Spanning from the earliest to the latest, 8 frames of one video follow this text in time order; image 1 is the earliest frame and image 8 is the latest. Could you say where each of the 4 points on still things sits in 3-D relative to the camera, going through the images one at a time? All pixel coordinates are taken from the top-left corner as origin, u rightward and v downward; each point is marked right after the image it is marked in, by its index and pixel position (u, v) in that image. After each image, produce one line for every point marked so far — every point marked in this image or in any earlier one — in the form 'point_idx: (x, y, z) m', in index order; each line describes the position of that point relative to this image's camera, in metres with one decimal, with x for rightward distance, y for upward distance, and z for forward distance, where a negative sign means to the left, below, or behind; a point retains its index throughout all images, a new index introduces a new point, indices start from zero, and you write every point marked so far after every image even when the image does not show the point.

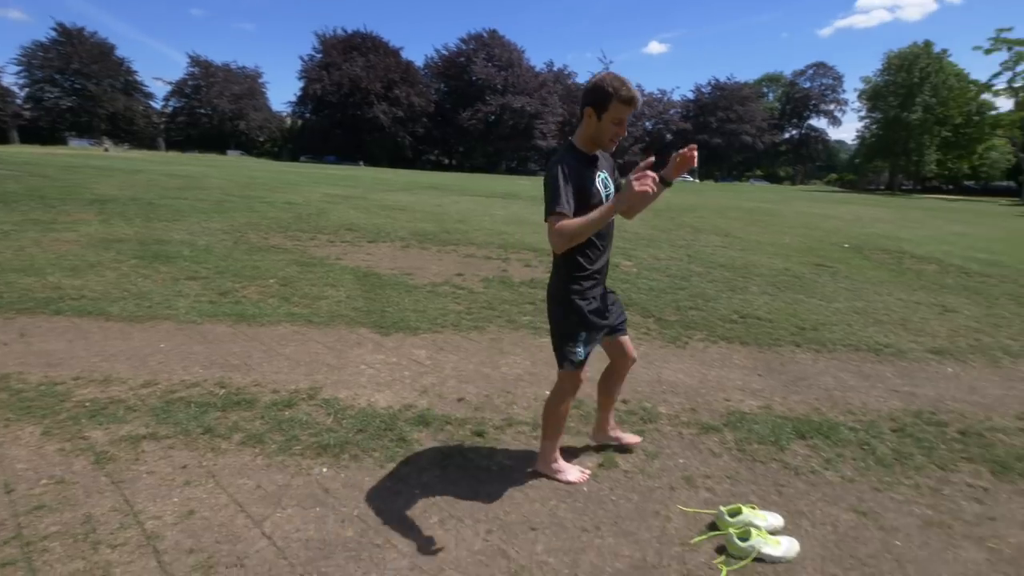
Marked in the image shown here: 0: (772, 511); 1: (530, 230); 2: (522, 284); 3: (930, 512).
0: (+1.6, -1.3, +2.8) m
1: (+0.7, +1.0, +9.0) m
2: (+0.3, 0.0, +6.1) m
3: (+2.7, -1.4, +3.1) m
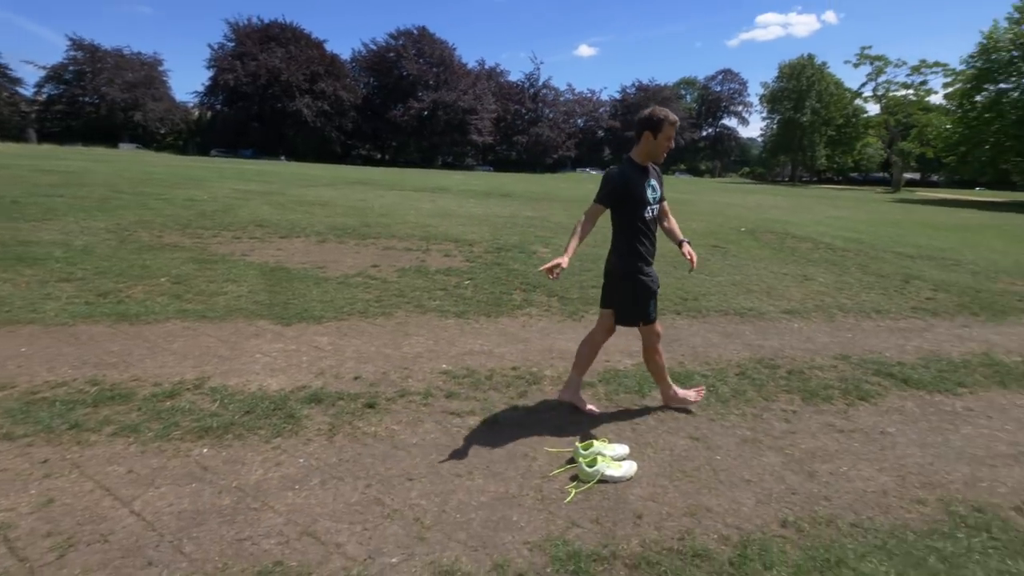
0: (+0.8, -1.1, +3.4) m
1: (-1.2, +1.3, +9.3) m
2: (-1.1, +0.2, +6.4) m
3: (+1.9, -1.1, +3.8) m
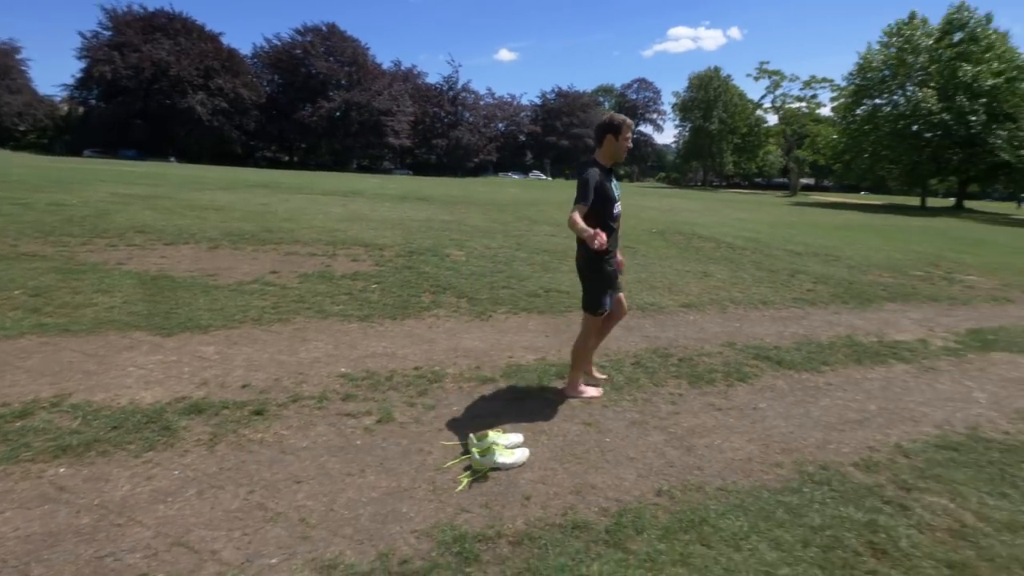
0: (0.0, -1.1, +3.5) m
1: (-2.8, +1.2, +9.2) m
2: (-2.2, +0.1, +6.2) m
3: (+1.1, -1.1, +4.1) m
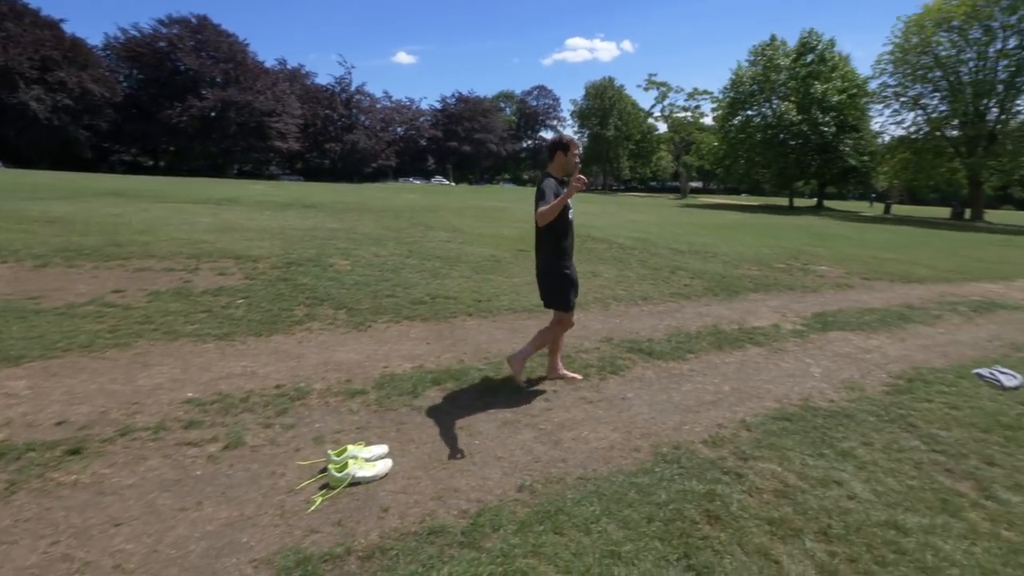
0: (-0.9, -1.1, +3.5) m
1: (-4.9, +0.9, +8.5) m
2: (-3.7, -0.1, +5.7) m
3: (0.0, -1.1, +4.2) m
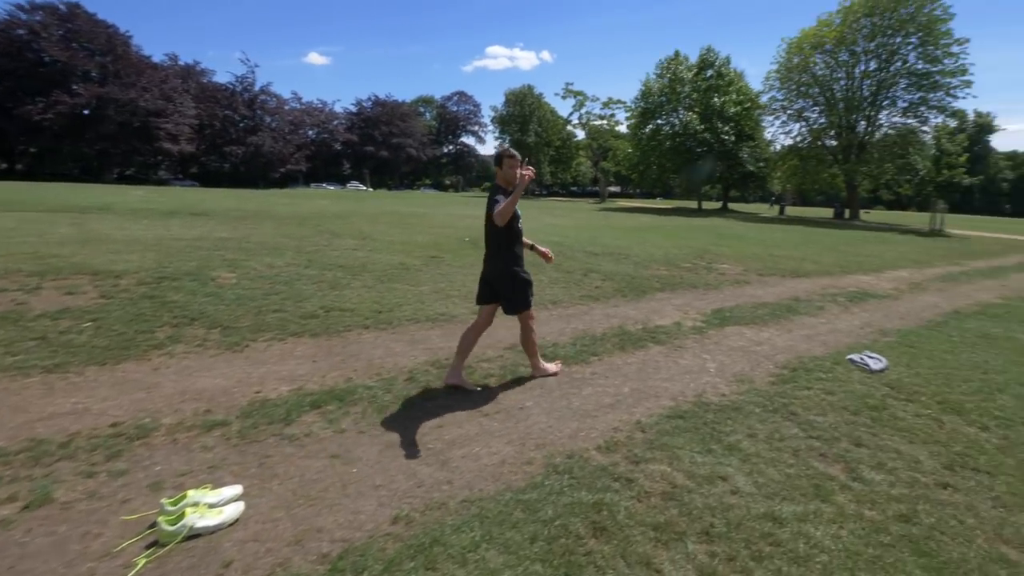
0: (-1.7, -1.3, +3.1) m
1: (-6.4, +0.6, +7.5) m
2: (-4.9, -0.3, +4.9) m
3: (-0.9, -1.2, +4.0) m
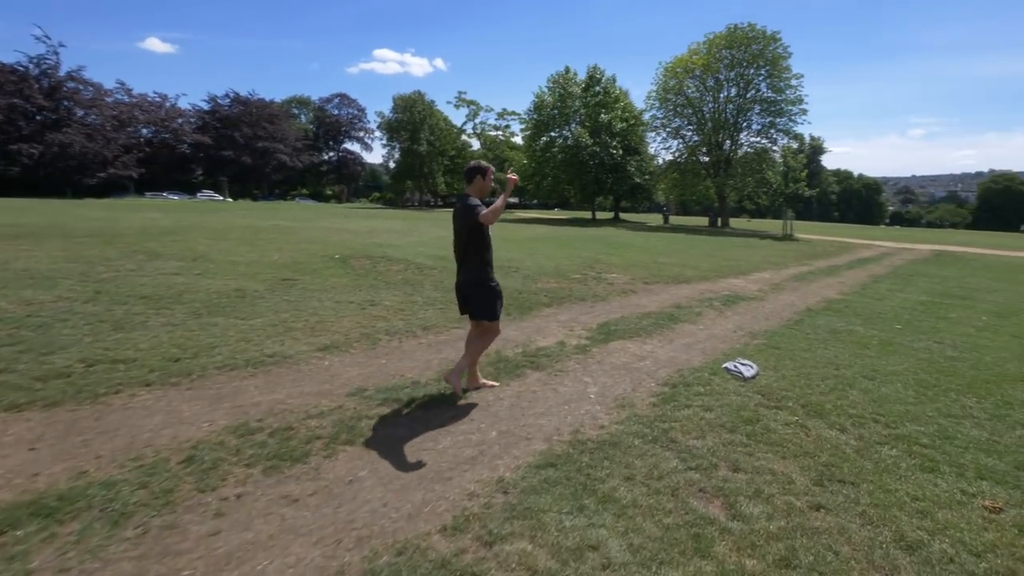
0: (-2.7, -1.6, +1.7) m
1: (-8.3, 0.0, +5.1) m
2: (-6.2, -0.8, +2.8) m
3: (-2.1, -1.5, +2.7) m
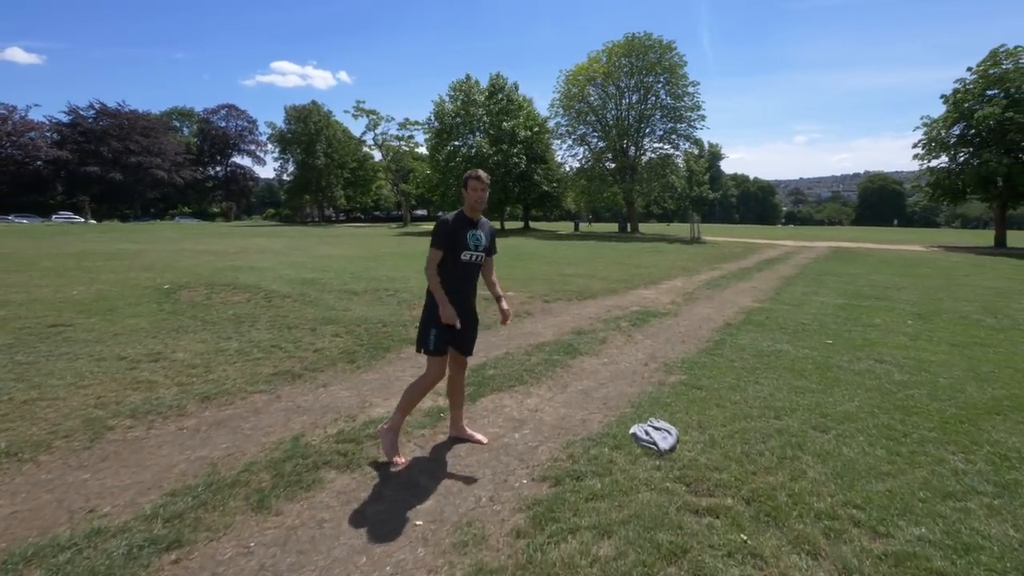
0: (-3.7, -2.0, -1.5) m
1: (-9.8, -0.9, +1.1) m
2: (-7.4, -1.5, -0.8) m
3: (-3.3, -2.0, -0.4) m
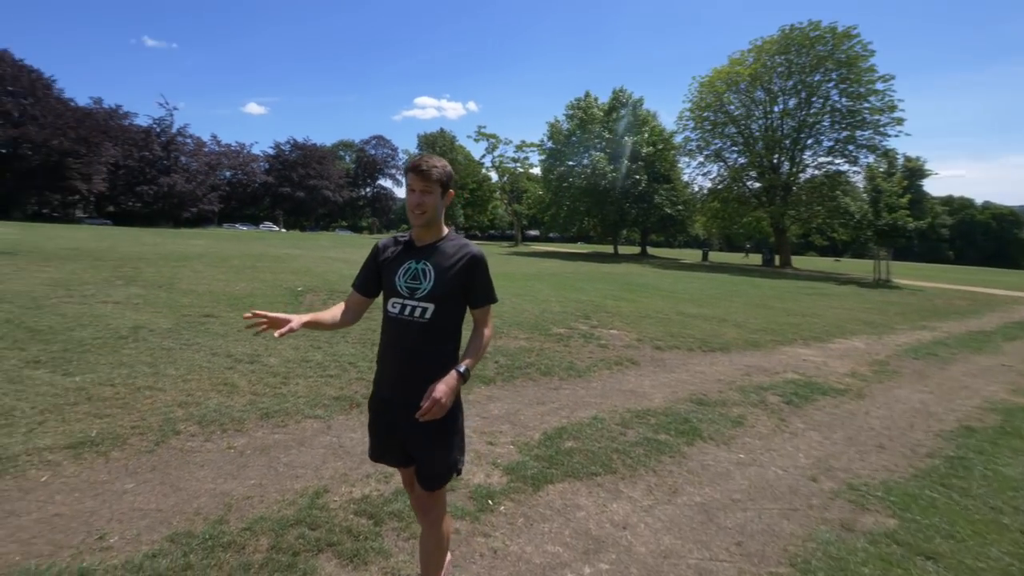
0: (-5.0, -1.6, -2.3) m
1: (-10.0, -0.1, +2.0) m
2: (-8.3, -0.8, -0.6) m
3: (-4.3, -1.7, -1.3) m
